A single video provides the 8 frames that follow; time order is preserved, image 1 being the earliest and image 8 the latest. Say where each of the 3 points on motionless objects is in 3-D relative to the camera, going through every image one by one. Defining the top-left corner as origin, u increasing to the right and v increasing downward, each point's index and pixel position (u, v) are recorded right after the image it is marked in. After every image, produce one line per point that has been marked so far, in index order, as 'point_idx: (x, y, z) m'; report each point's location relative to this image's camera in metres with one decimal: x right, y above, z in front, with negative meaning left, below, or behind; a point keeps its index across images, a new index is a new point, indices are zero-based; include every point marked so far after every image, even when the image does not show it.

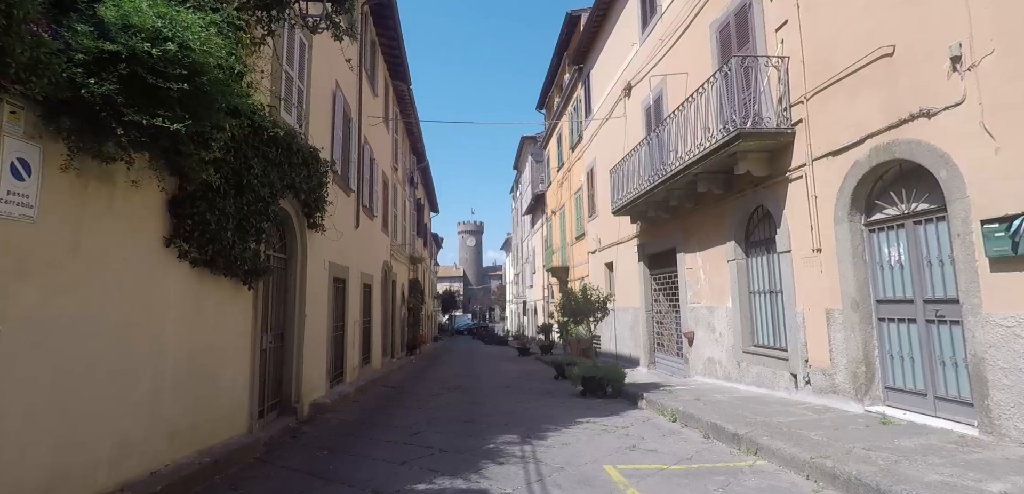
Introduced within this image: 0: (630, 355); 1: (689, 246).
0: (+3.0, -2.8, +13.8) m
1: (+3.3, 0.0, +10.3) m
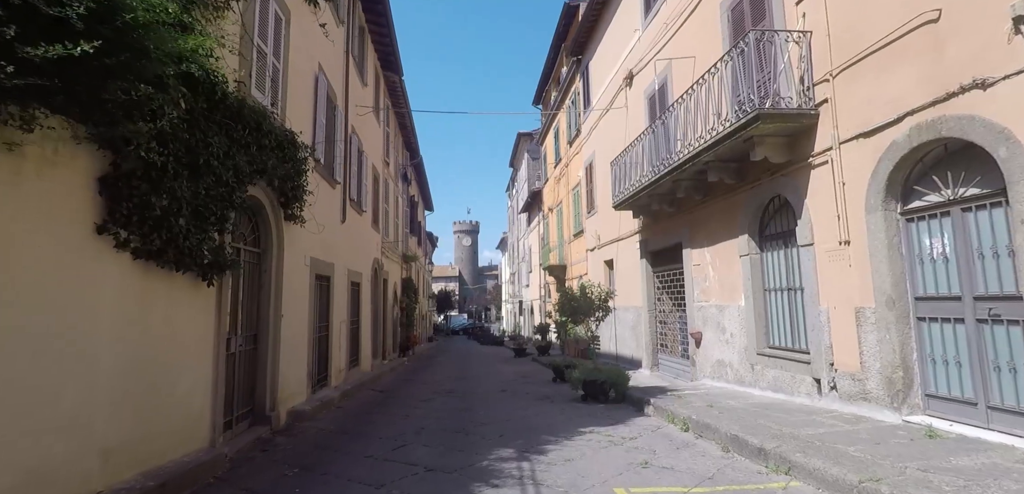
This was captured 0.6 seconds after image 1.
0: (+2.9, -2.7, +13.1) m
1: (+3.3, +0.1, +9.6) m
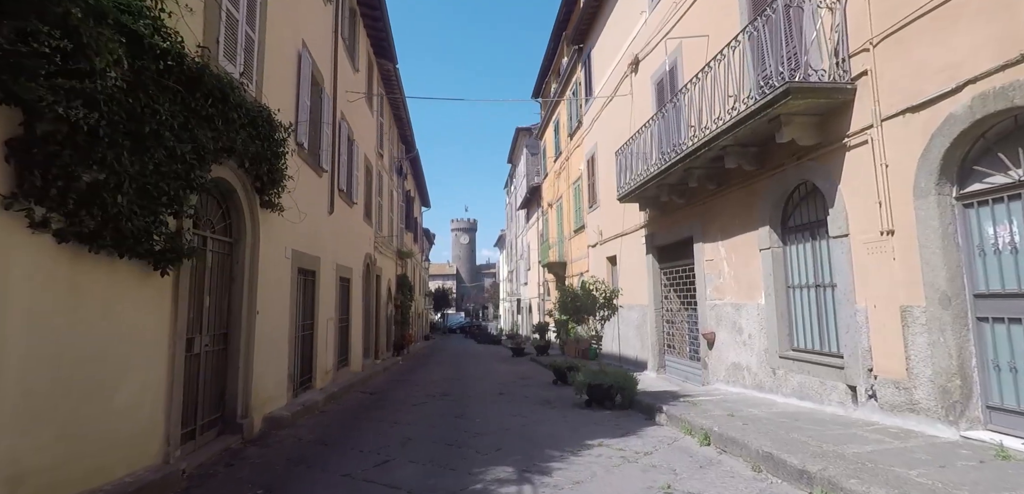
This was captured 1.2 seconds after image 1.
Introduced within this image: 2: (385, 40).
0: (+2.8, -2.5, +12.5) m
1: (+3.2, +0.2, +9.0) m
2: (-3.7, +6.0, +15.8) m
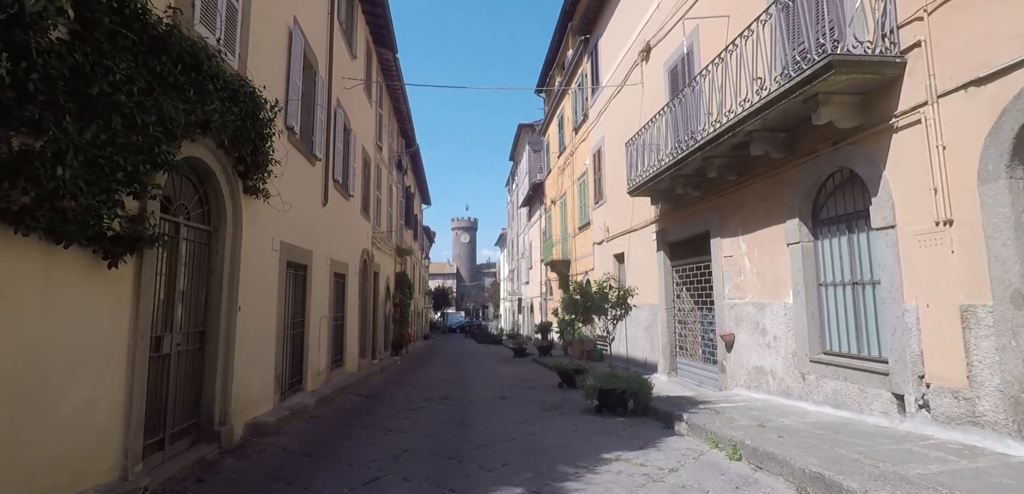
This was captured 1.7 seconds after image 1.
0: (+2.9, -2.5, +11.9) m
1: (+3.3, +0.3, +8.4) m
2: (-3.6, +6.1, +15.2) m
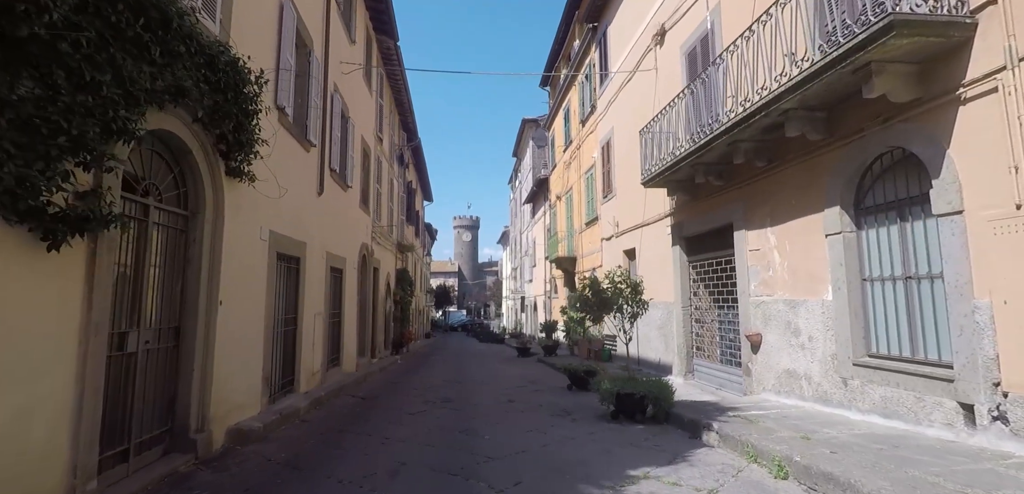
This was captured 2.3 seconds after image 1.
0: (+3.0, -2.4, +11.2) m
1: (+3.4, +0.4, +7.7) m
2: (-3.4, +6.3, +14.6) m
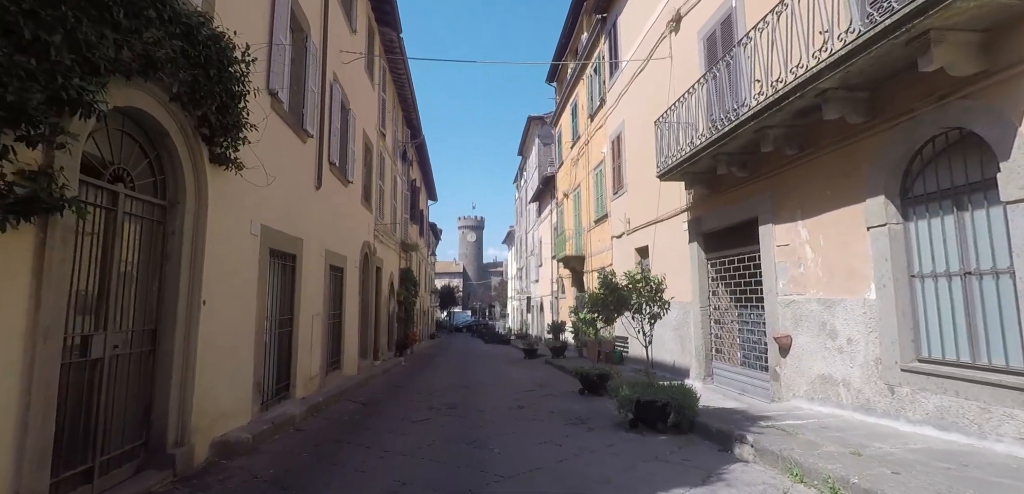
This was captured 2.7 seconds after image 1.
0: (+3.2, -2.3, +10.7) m
1: (+3.6, +0.4, +7.2) m
2: (-3.2, +6.3, +14.1) m
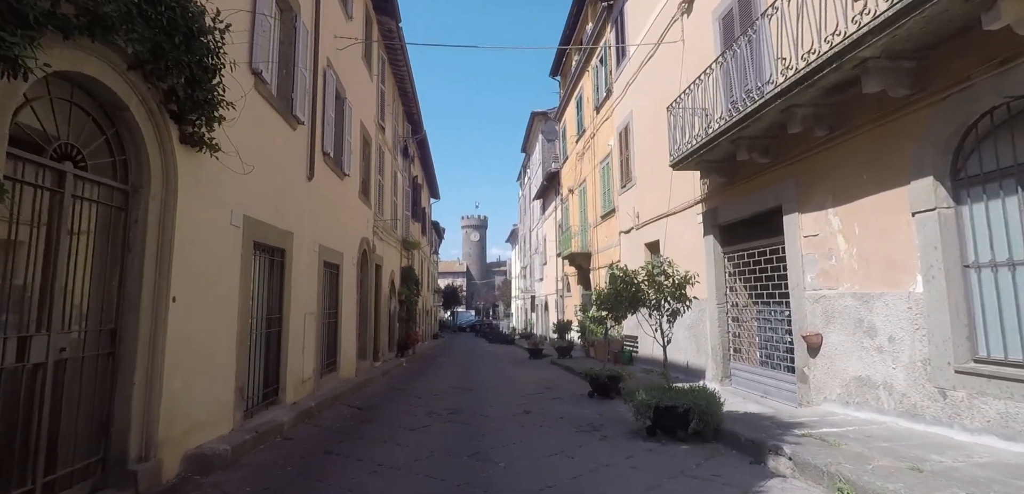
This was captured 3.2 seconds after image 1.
0: (+3.3, -2.2, +10.1) m
1: (+3.6, +0.6, +6.6) m
2: (-3.1, +6.4, +13.5) m
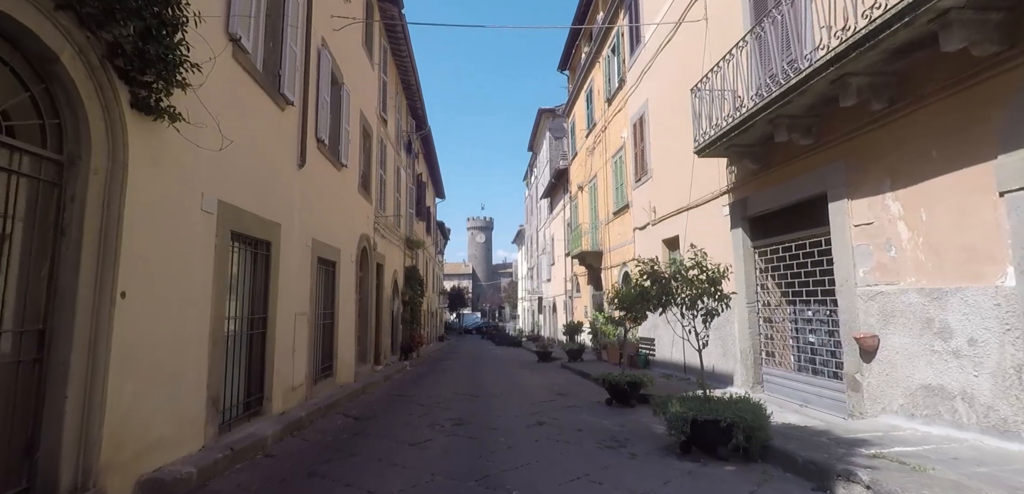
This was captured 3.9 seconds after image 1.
0: (+3.4, -2.1, +9.3) m
1: (+3.8, +0.7, +5.8) m
2: (-3.0, +6.5, +12.8) m
